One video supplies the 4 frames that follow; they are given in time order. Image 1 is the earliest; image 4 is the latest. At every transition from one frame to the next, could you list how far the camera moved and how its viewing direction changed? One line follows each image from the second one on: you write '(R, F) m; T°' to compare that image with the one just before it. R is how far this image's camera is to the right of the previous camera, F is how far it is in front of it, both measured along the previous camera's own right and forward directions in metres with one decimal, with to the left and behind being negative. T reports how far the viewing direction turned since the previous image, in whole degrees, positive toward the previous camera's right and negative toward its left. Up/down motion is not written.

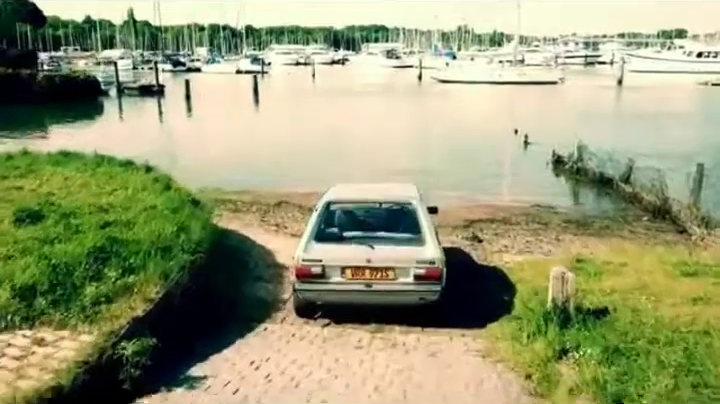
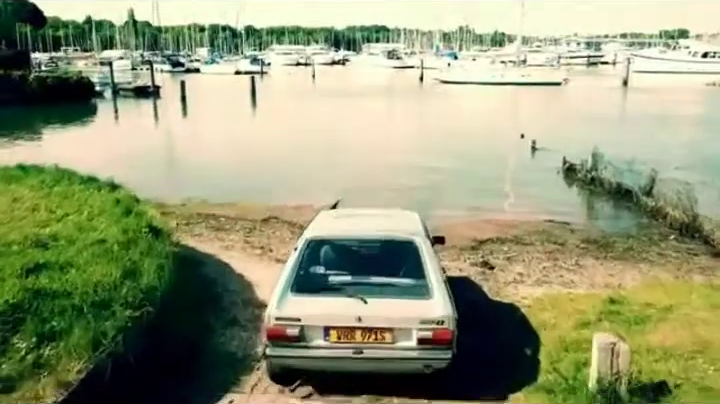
(0.0, +0.6) m; 0°
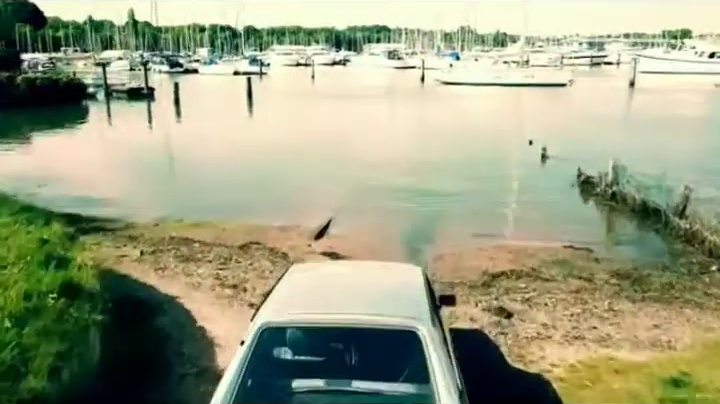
(+0.1, +0.8) m; 0°
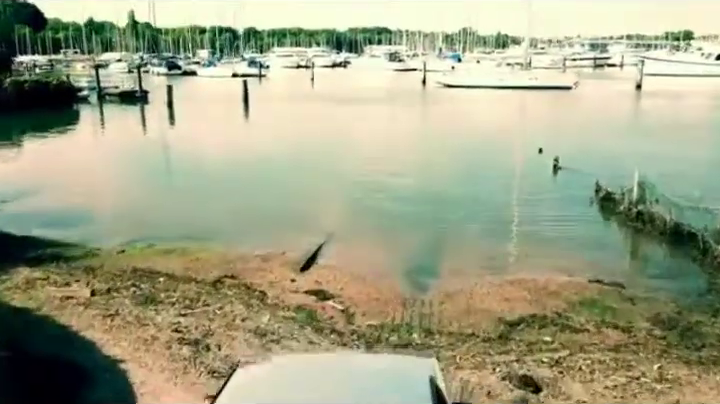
(+0.1, +0.8) m; 0°
